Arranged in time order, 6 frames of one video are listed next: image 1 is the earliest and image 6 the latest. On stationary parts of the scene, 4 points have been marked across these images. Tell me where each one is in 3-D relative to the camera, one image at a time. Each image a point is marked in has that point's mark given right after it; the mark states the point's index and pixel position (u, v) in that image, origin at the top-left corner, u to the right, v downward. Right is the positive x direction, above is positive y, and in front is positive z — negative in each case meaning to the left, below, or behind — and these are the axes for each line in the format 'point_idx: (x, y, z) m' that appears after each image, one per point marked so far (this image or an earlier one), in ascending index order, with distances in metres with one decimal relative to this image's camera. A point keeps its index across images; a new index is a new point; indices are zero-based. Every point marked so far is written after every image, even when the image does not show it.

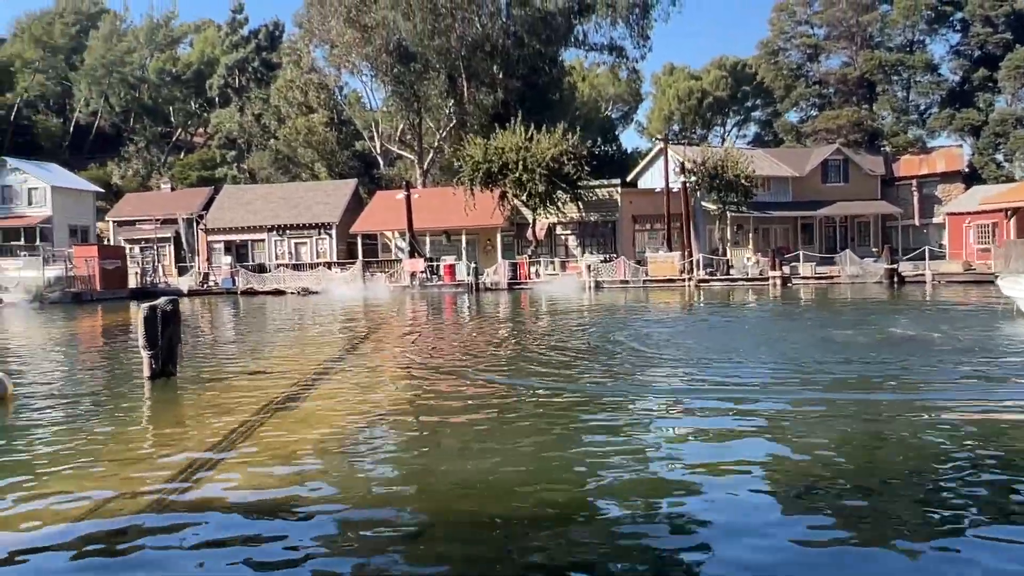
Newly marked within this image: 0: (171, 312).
0: (-4.6, -0.3, +12.0) m
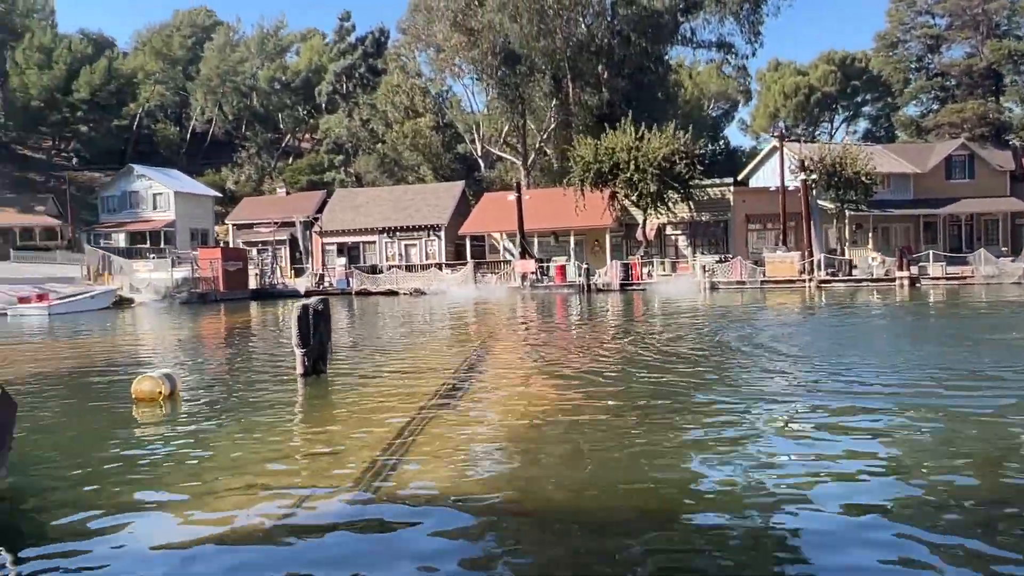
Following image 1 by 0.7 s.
0: (-2.6, -0.3, +12.3) m
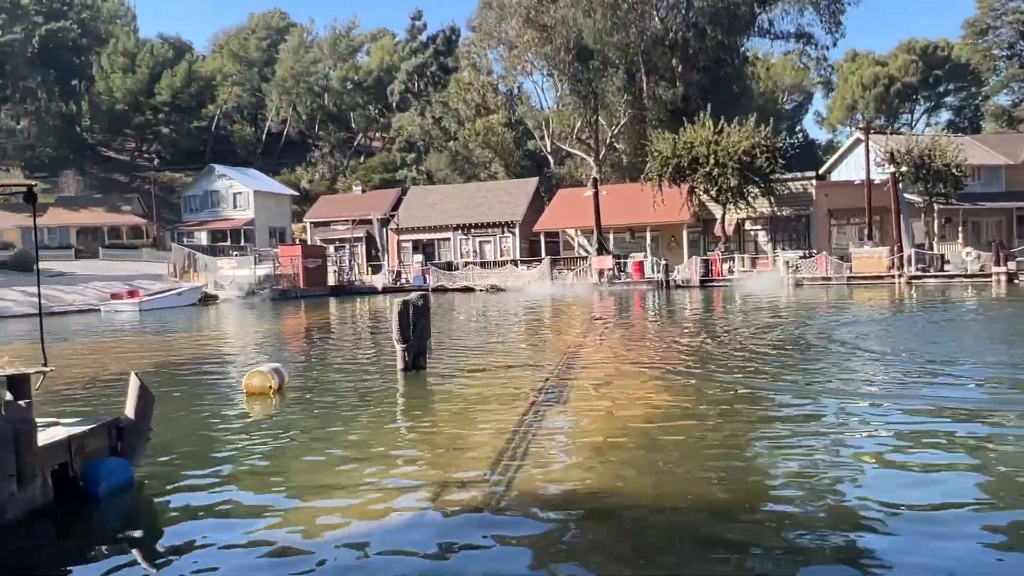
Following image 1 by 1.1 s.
0: (-1.2, -0.3, +12.4) m
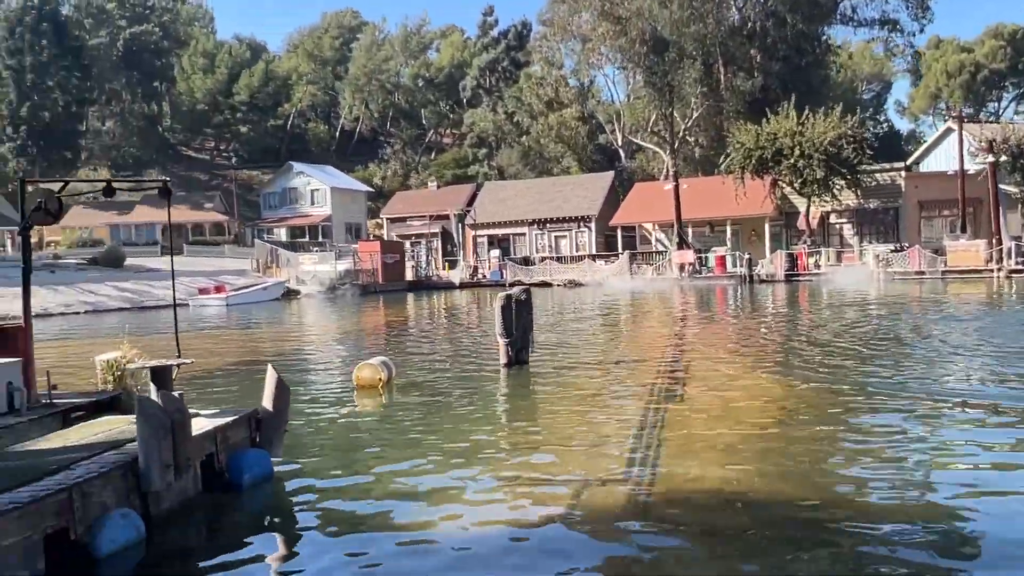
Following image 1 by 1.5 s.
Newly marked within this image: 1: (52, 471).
0: (+0.2, -0.2, +12.3) m
1: (-2.6, -1.0, +5.0) m
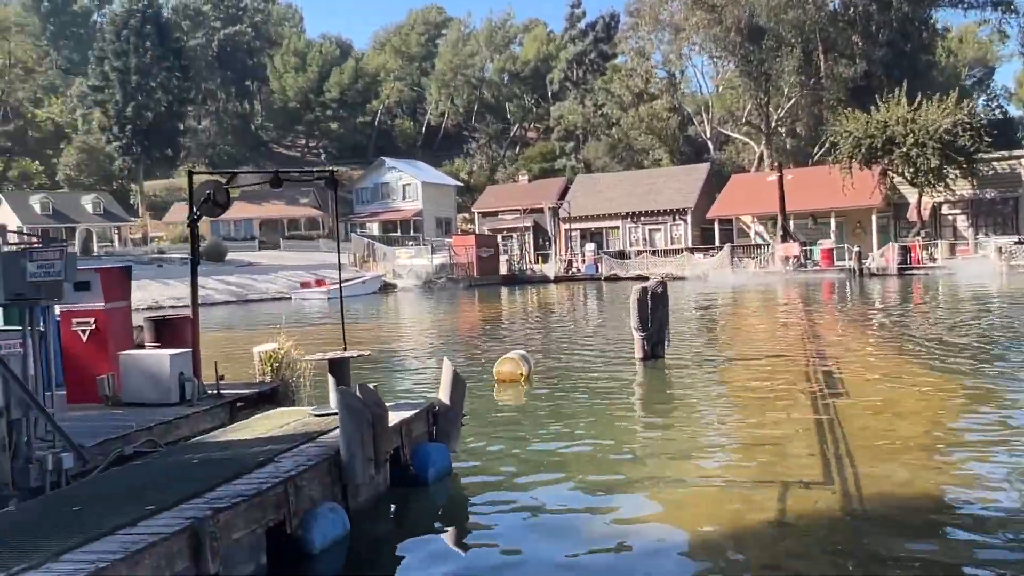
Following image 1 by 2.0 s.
0: (+2.0, -0.1, +12.0) m
1: (-1.4, -1.0, +4.9) m
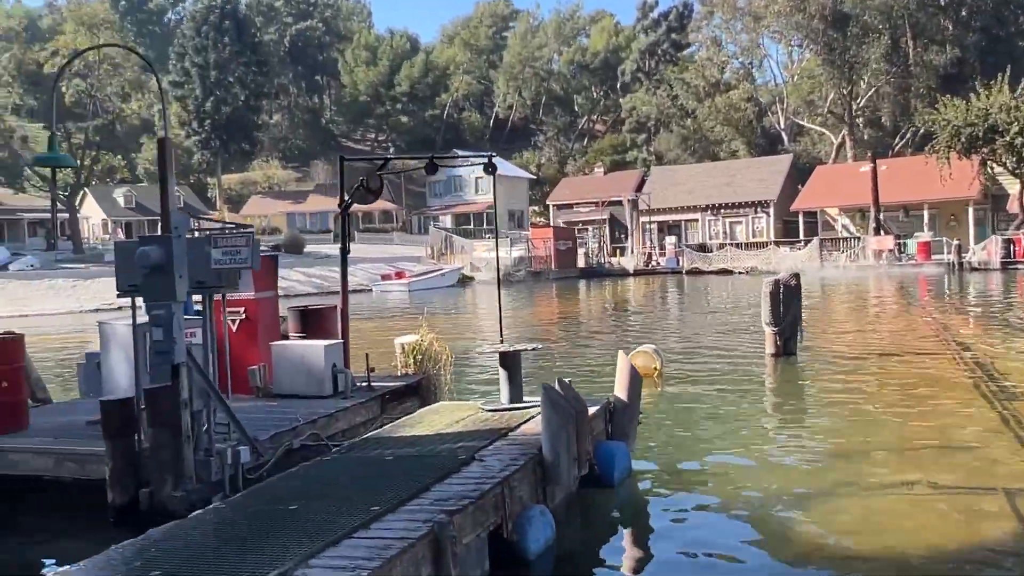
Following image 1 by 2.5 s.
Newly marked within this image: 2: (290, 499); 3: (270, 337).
0: (+3.6, 0.0, +11.4) m
1: (-0.2, -0.9, +4.6) m
2: (-1.1, -1.0, +4.3) m
3: (-2.1, -0.4, +7.7) m
